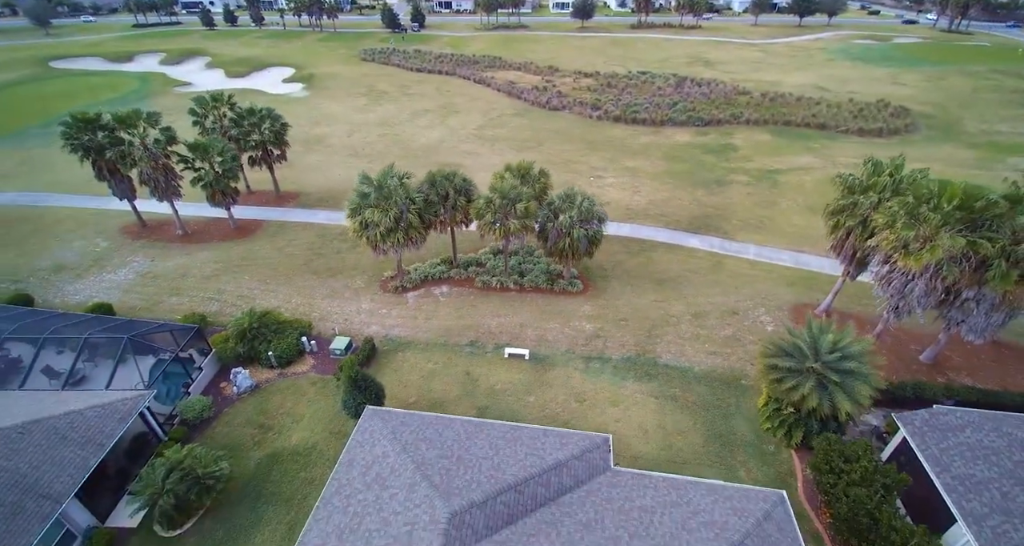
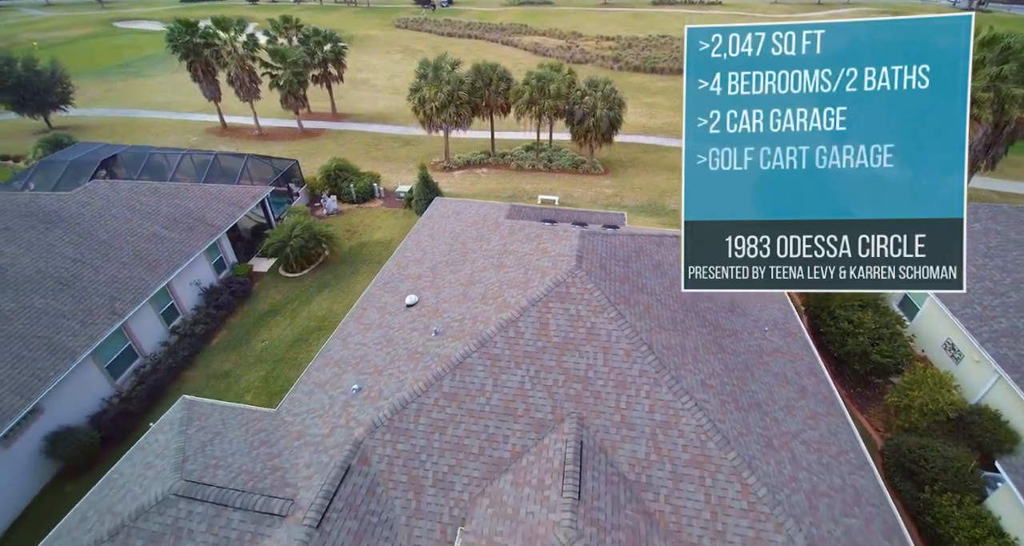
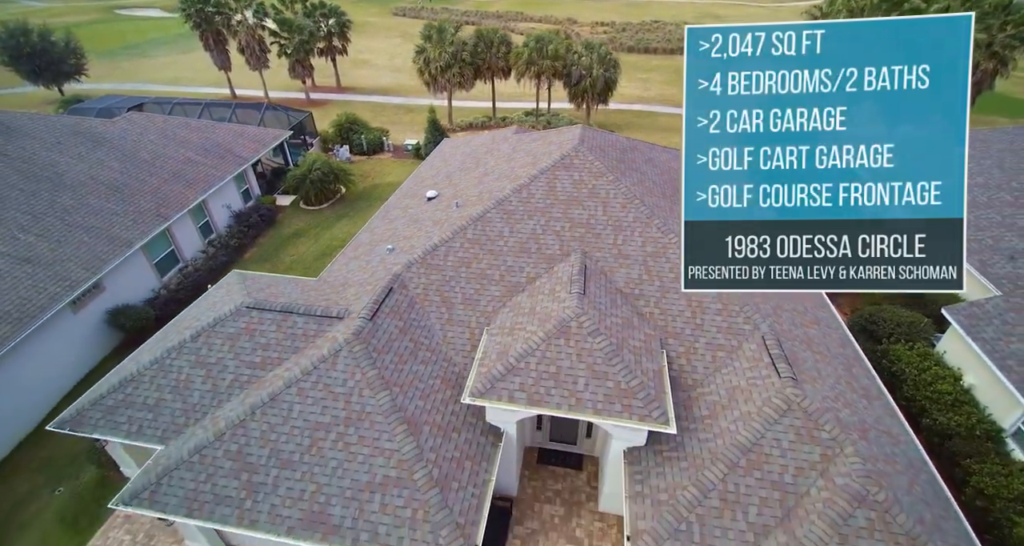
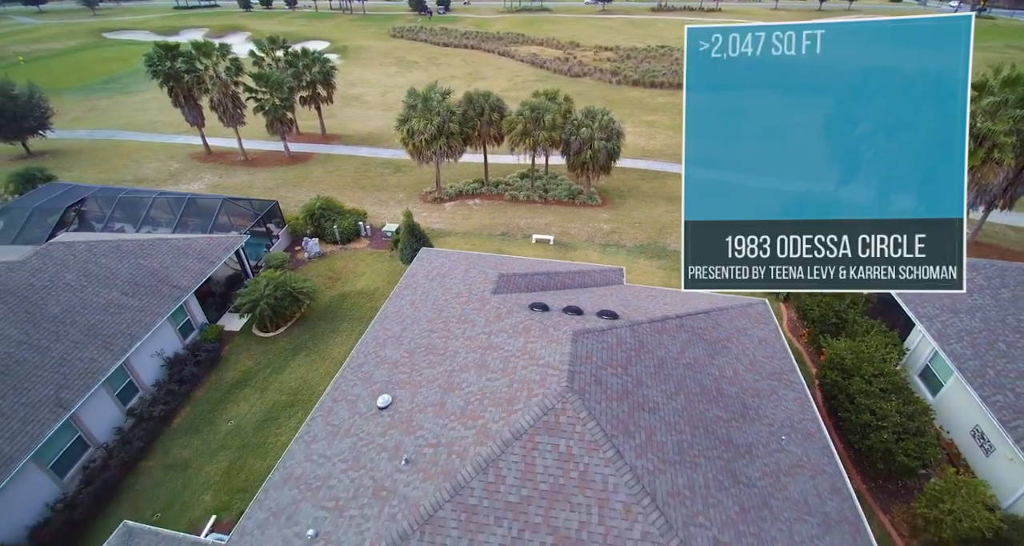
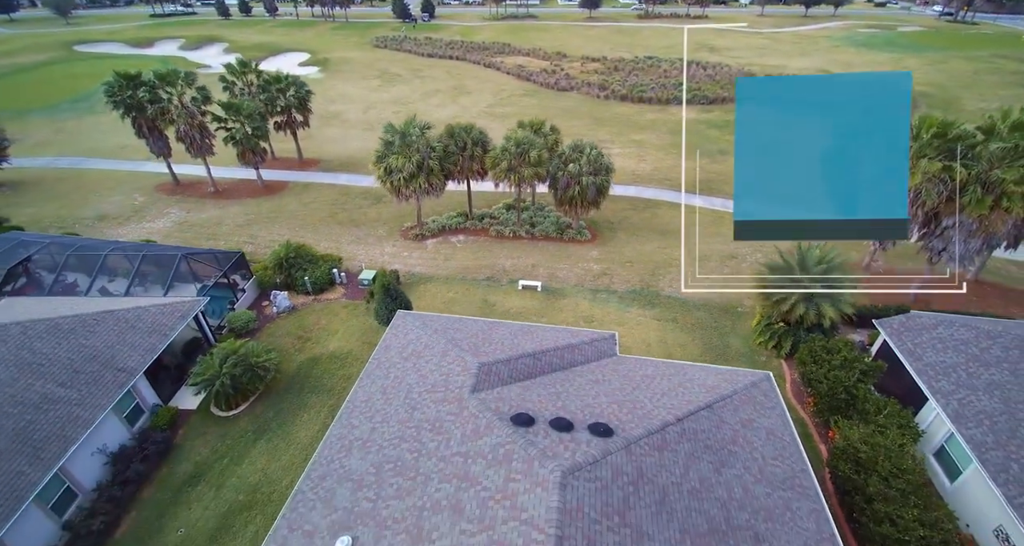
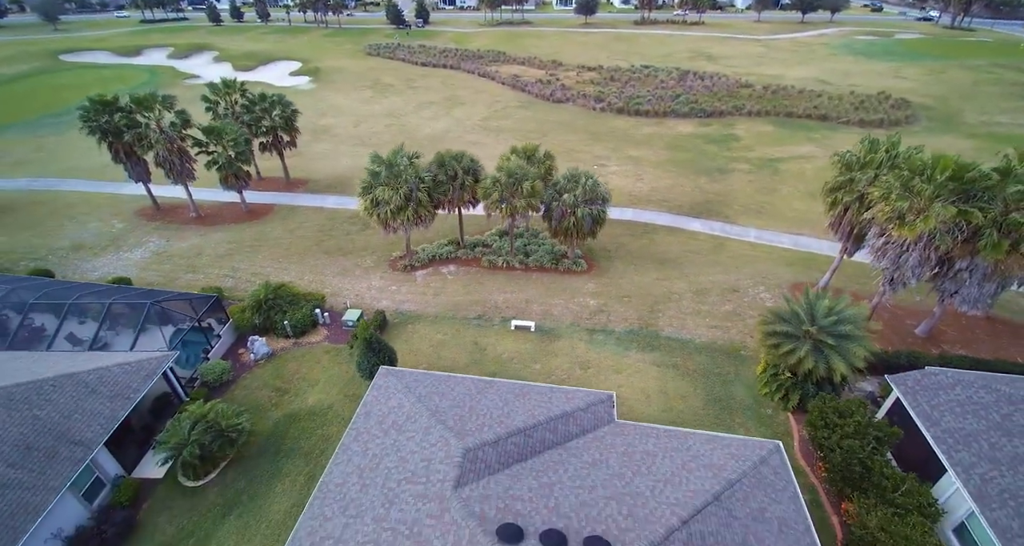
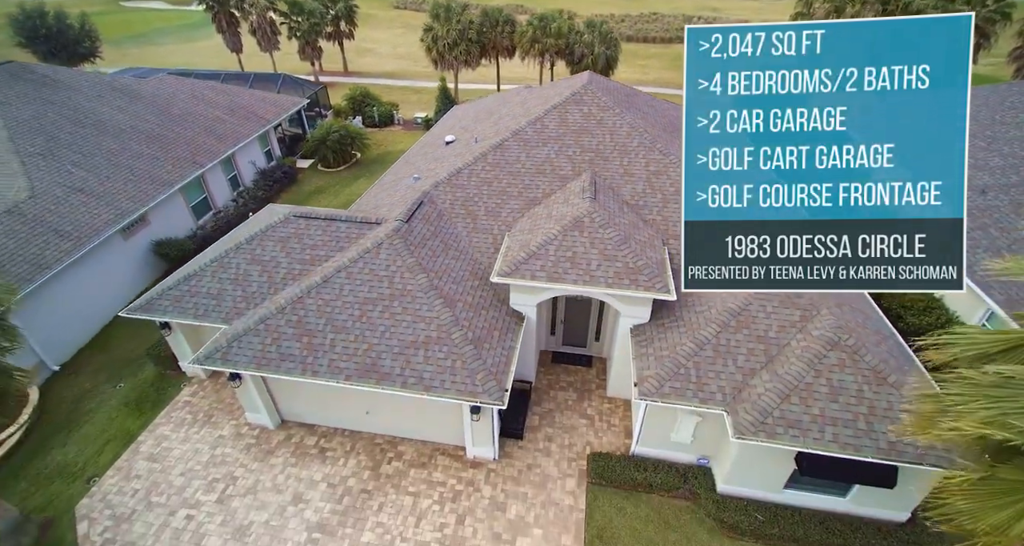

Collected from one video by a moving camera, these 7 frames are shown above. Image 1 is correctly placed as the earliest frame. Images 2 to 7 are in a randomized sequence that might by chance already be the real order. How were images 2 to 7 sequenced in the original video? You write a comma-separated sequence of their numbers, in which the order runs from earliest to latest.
6, 5, 4, 2, 3, 7
